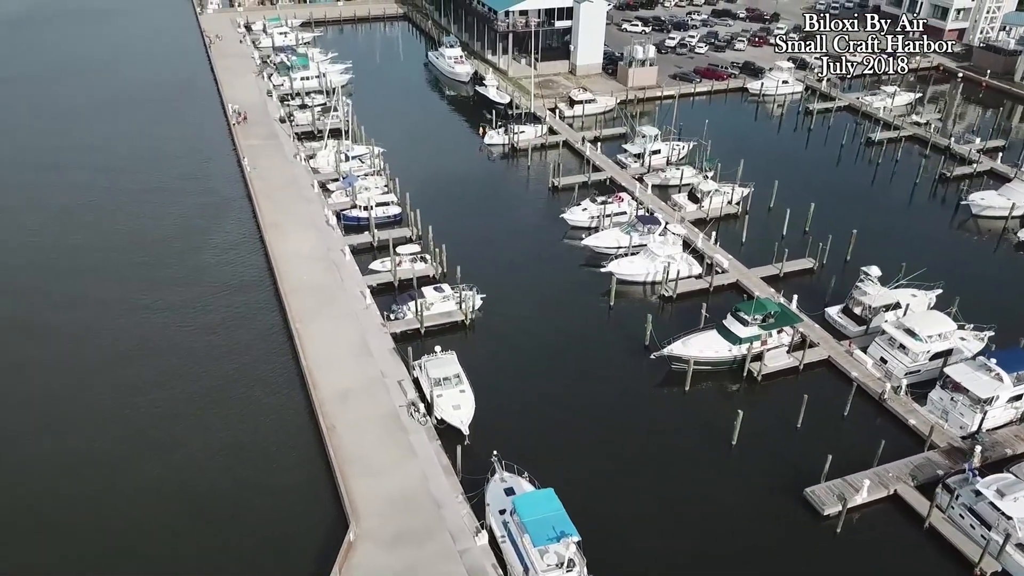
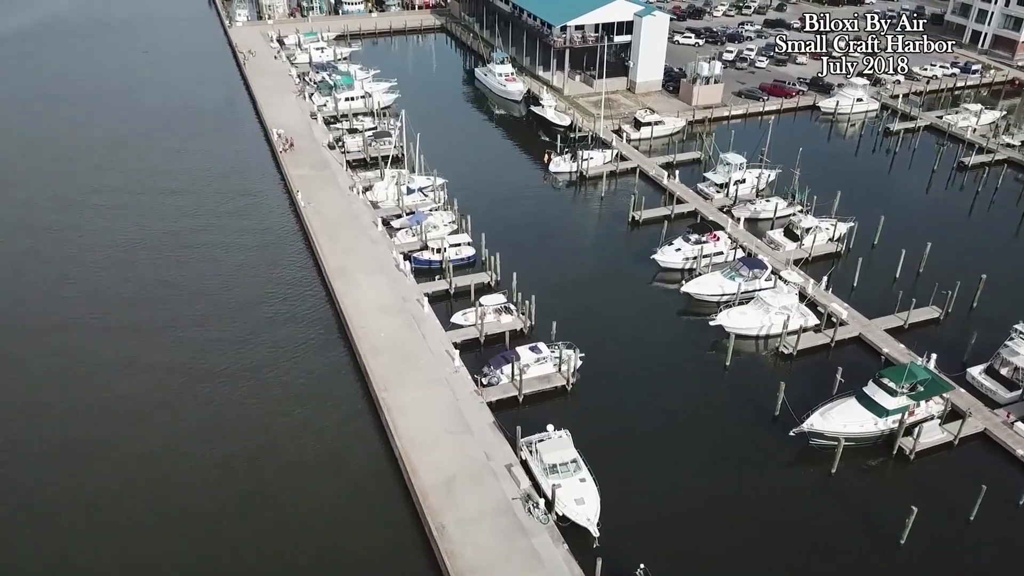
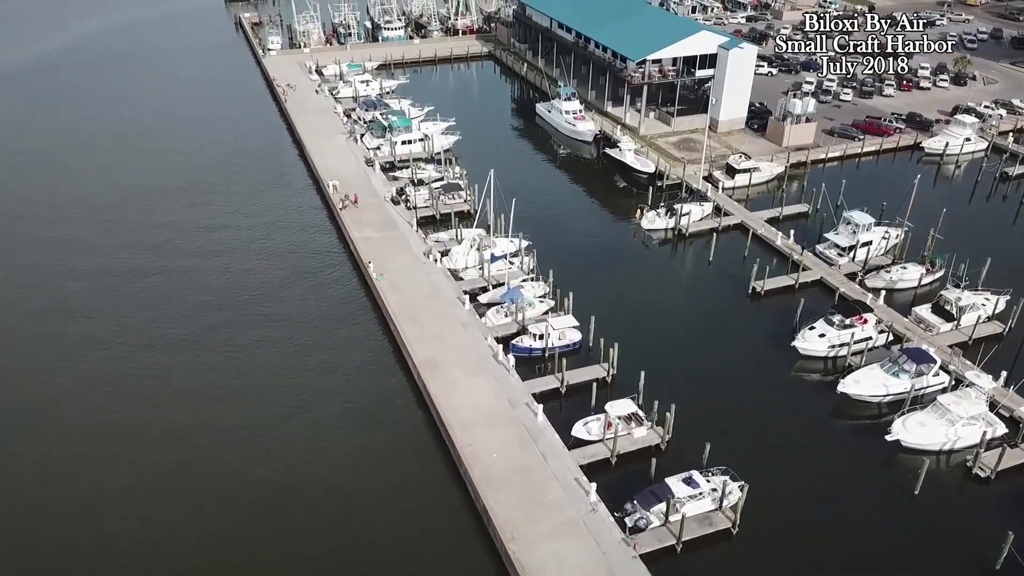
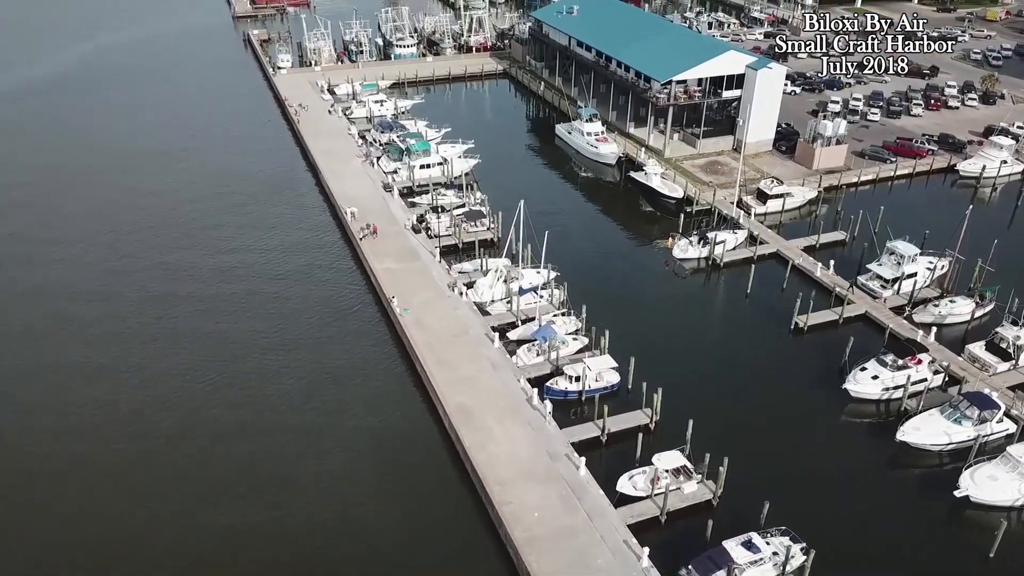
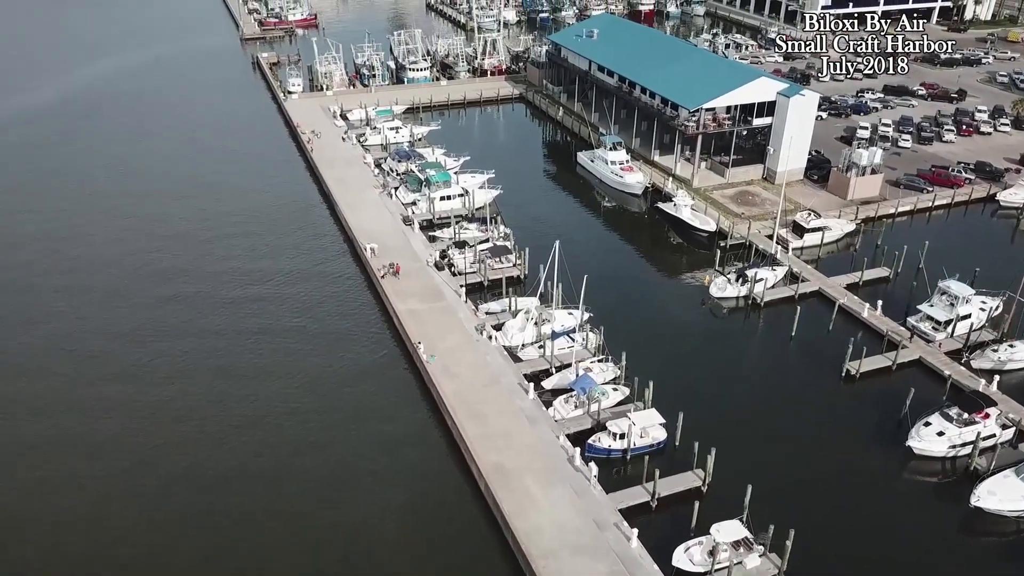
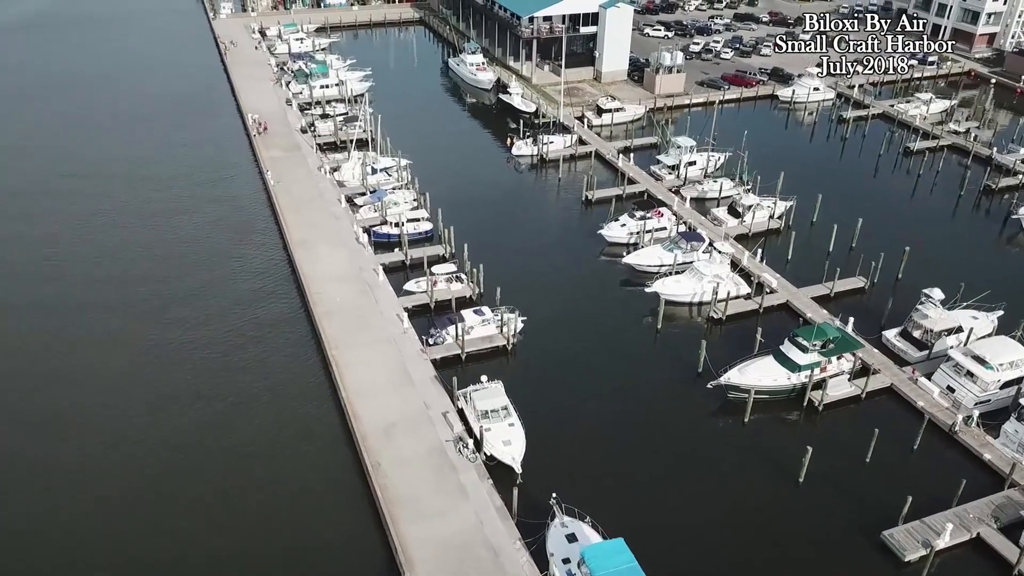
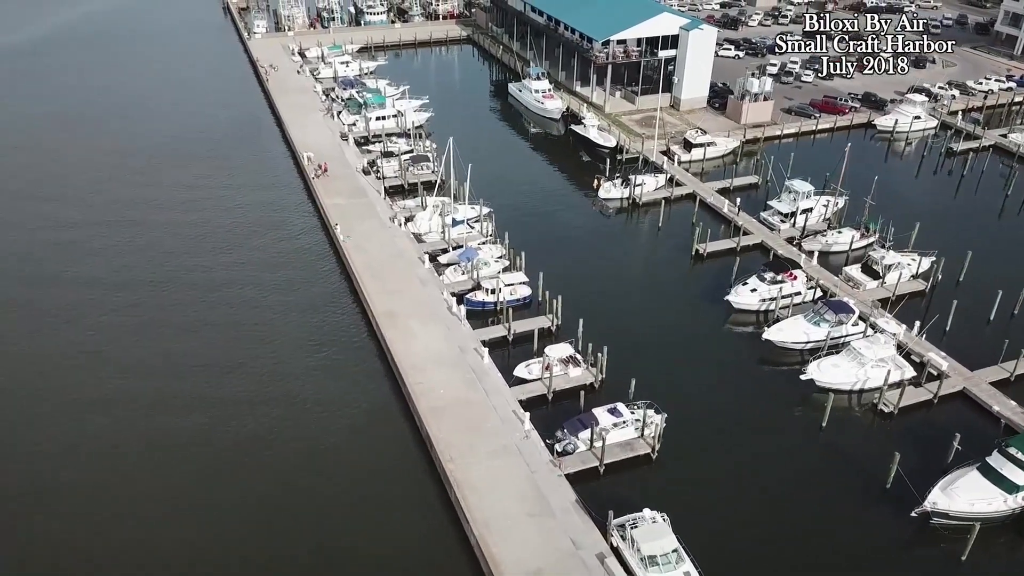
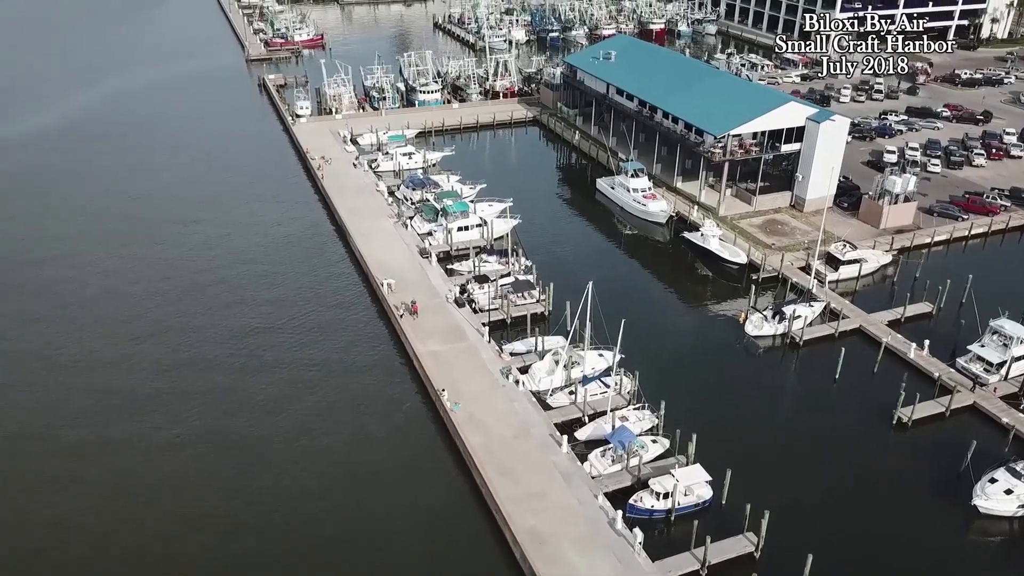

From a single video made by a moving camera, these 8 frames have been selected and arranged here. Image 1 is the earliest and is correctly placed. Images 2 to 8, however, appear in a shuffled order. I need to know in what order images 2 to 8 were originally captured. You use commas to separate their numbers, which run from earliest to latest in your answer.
6, 2, 7, 3, 4, 5, 8
